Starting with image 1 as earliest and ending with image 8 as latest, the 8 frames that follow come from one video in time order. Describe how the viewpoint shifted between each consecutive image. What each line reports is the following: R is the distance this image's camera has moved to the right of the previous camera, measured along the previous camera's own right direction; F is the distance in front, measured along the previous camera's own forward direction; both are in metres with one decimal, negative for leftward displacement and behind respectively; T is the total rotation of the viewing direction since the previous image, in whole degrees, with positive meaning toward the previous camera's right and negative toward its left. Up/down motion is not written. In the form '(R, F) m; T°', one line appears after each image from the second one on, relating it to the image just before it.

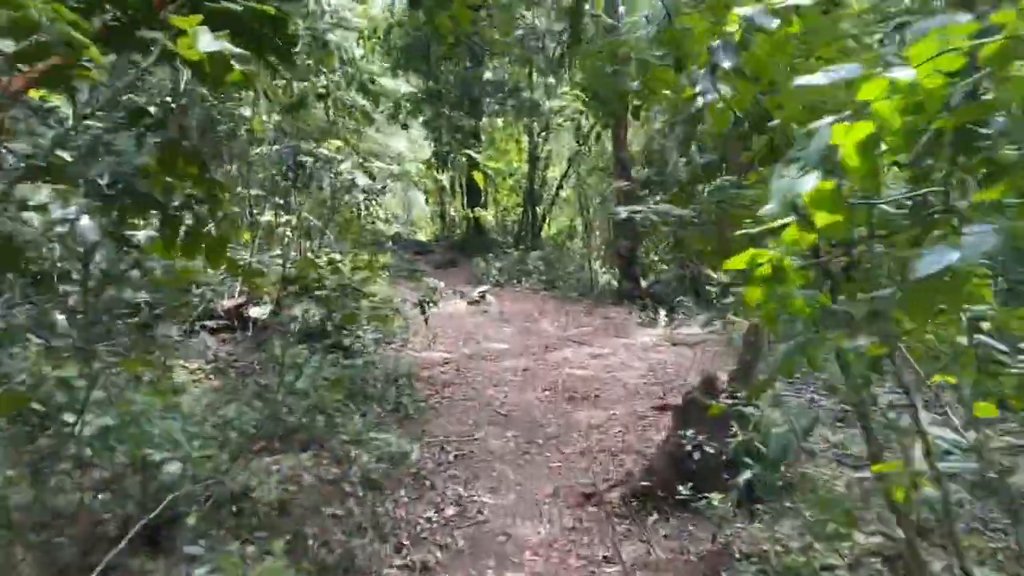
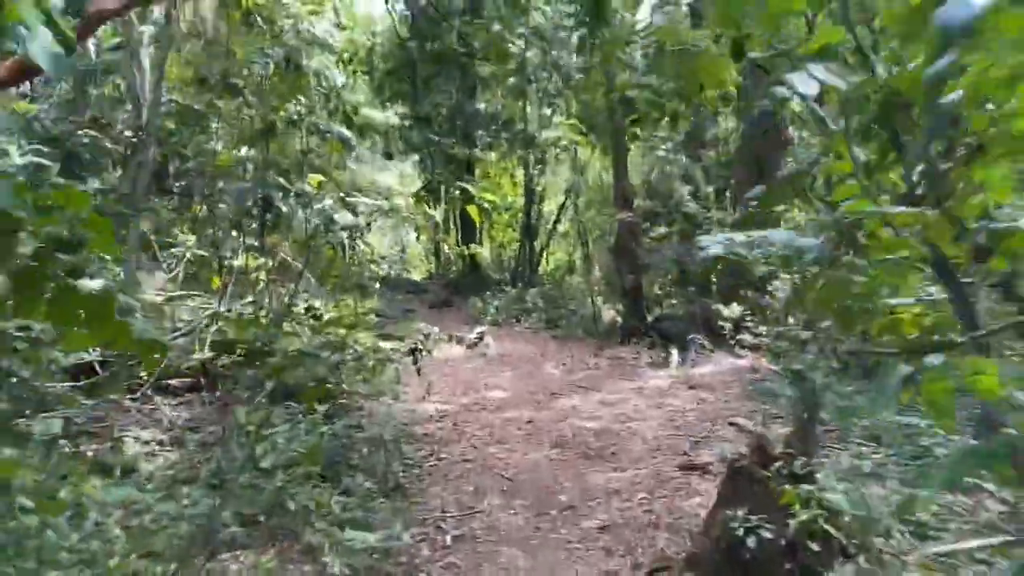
(0.0, +0.6) m; 0°
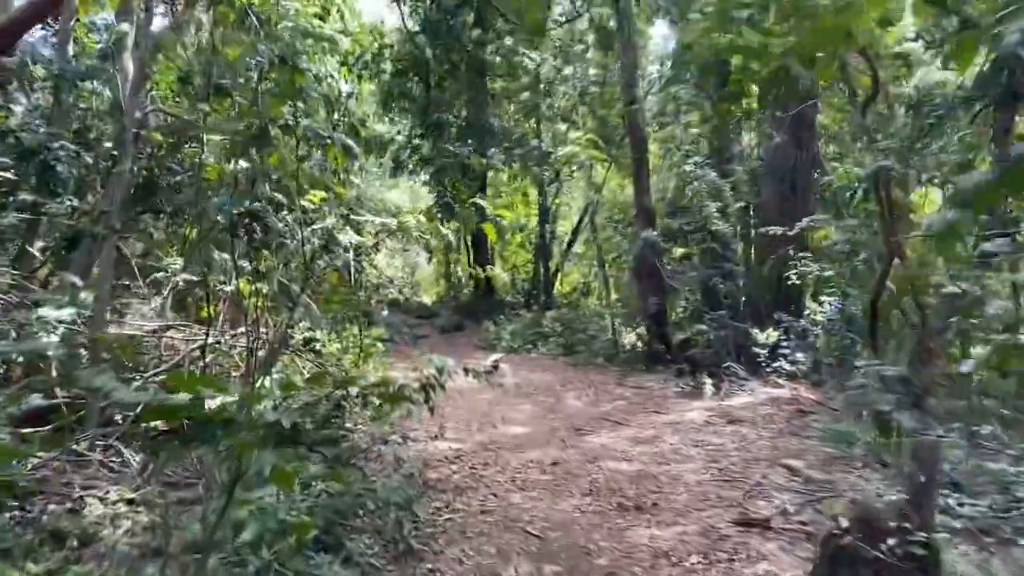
(-0.1, +0.6) m; -1°
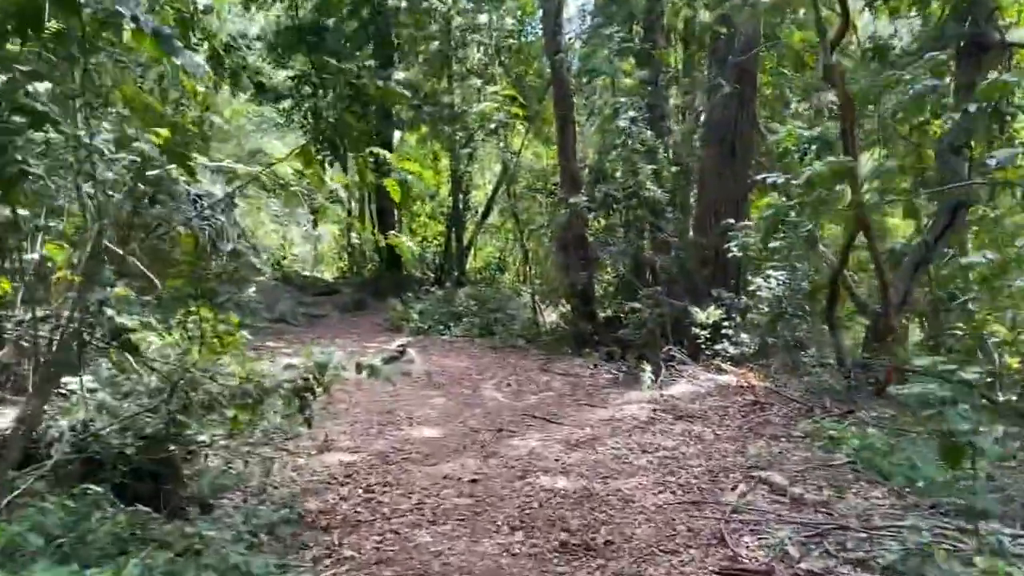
(0.0, +1.1) m; +6°
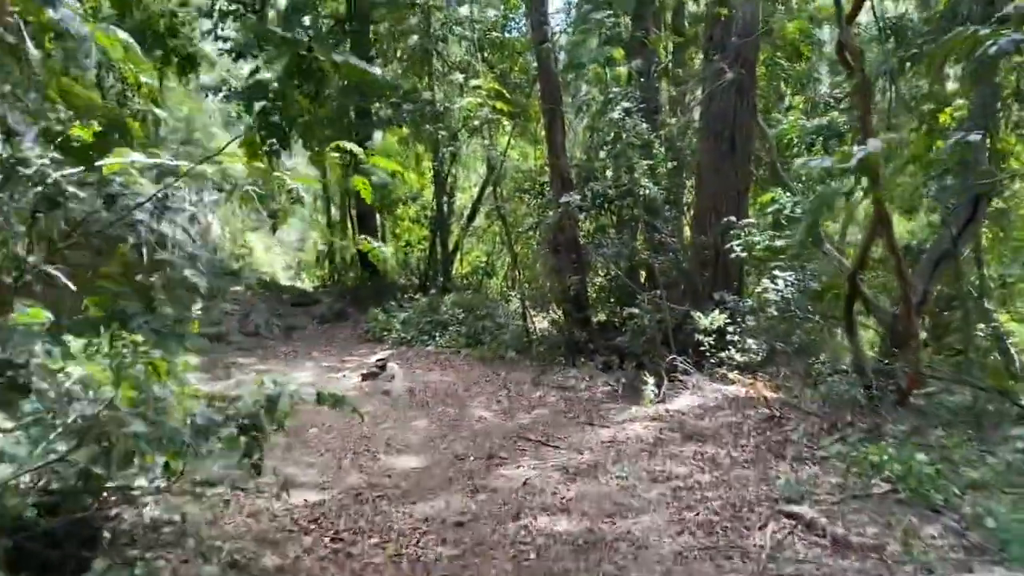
(0.0, +0.5) m; +1°
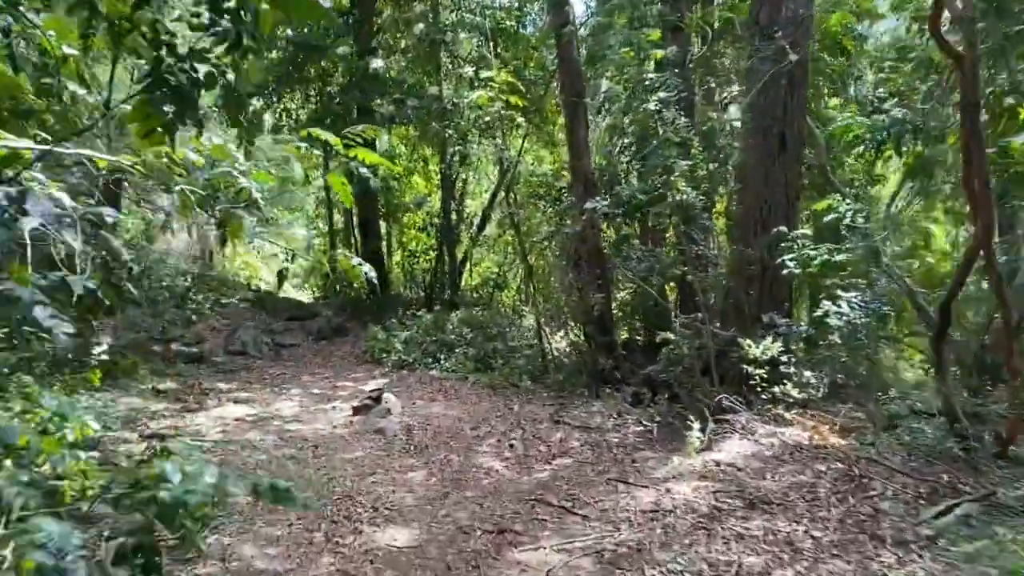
(0.0, +0.9) m; -1°
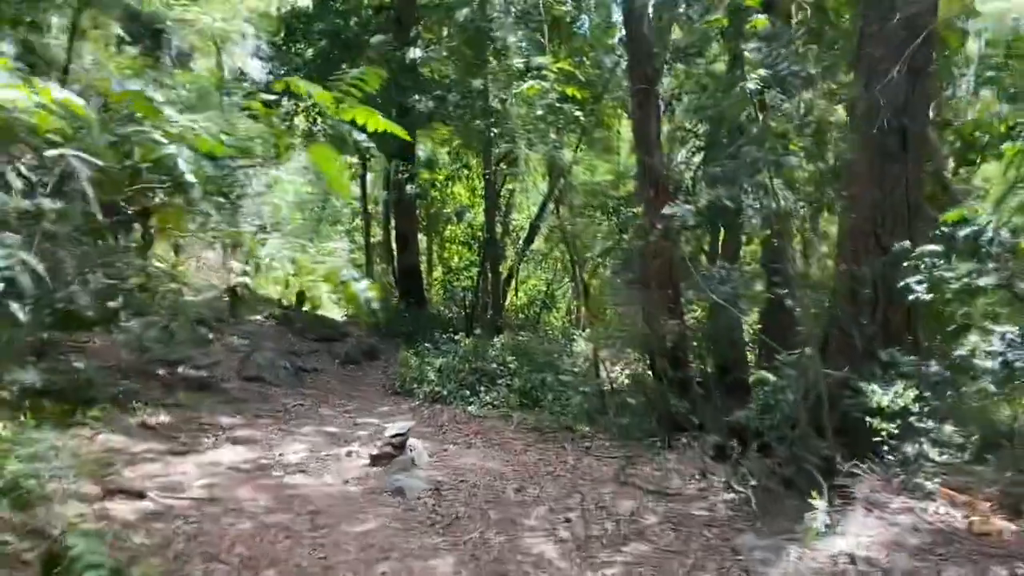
(-0.1, +1.1) m; -3°
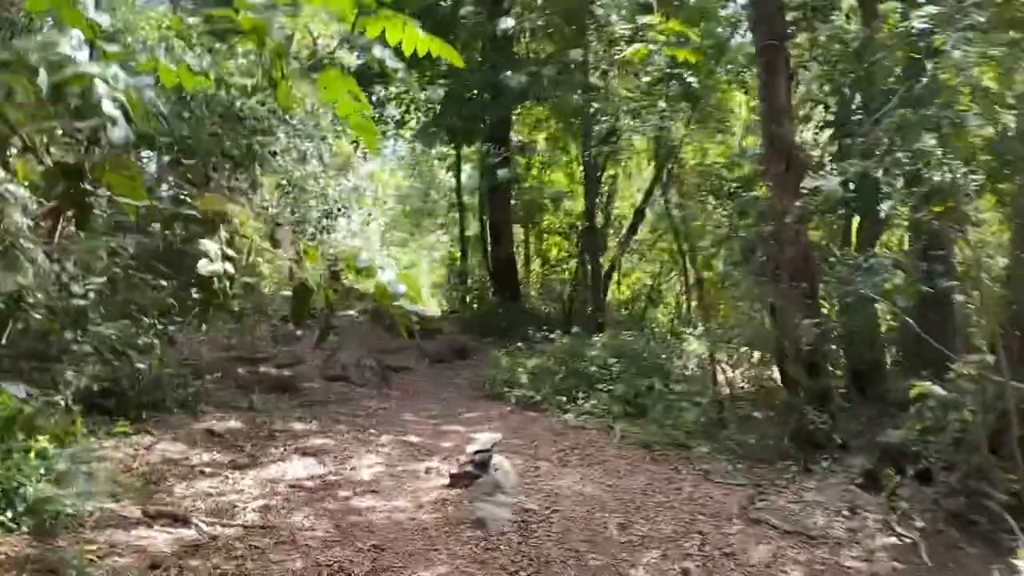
(0.0, +0.7) m; -7°
